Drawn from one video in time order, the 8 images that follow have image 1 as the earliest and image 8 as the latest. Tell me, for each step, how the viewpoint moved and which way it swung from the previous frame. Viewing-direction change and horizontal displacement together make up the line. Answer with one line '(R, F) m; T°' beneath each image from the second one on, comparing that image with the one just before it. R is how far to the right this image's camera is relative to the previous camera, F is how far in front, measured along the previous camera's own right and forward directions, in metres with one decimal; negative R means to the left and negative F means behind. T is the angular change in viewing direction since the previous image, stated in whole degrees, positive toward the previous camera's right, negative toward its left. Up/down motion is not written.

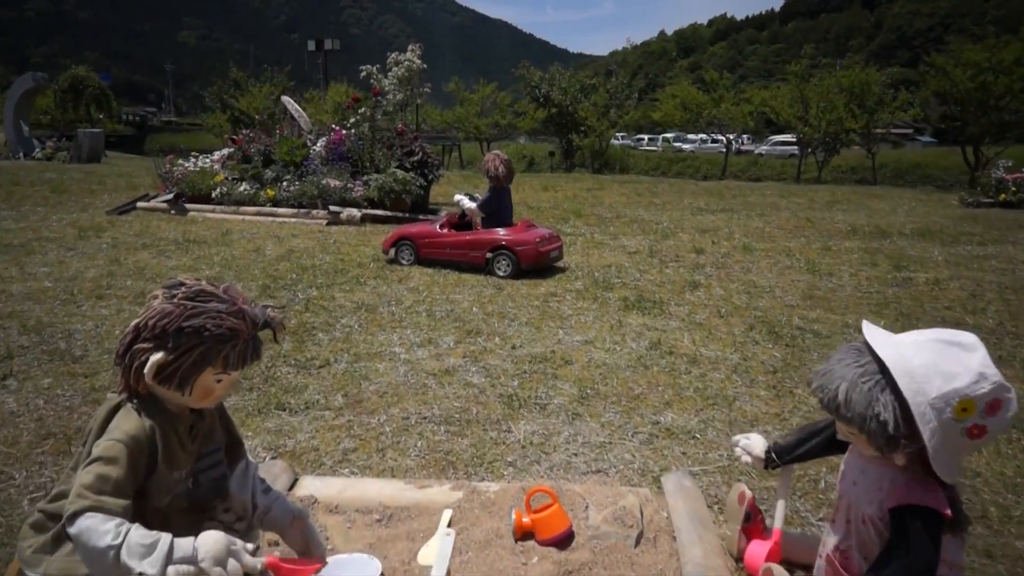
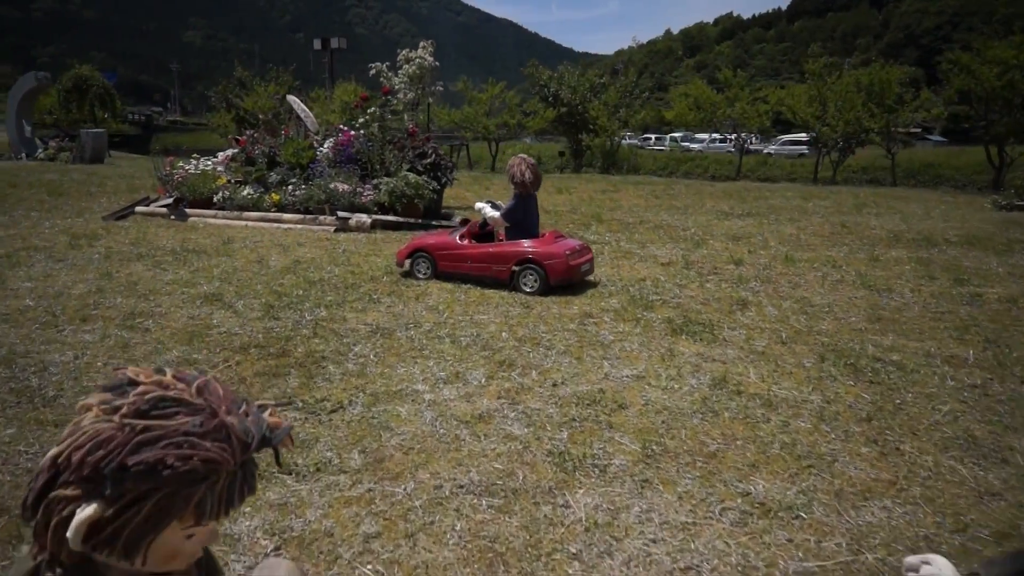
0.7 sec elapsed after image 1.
(-0.2, +0.6) m; 0°
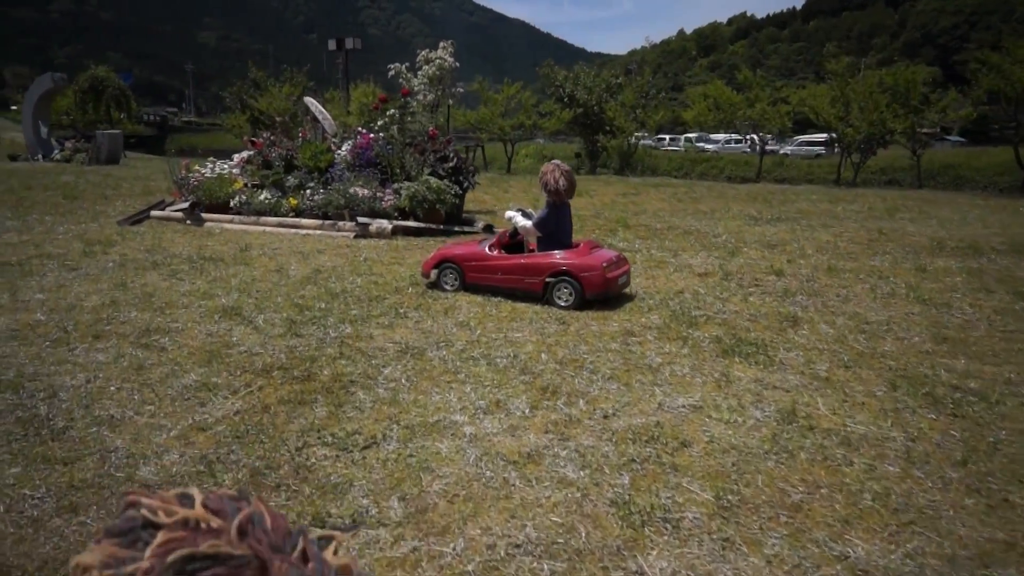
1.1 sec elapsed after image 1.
(-0.2, +0.3) m; -1°
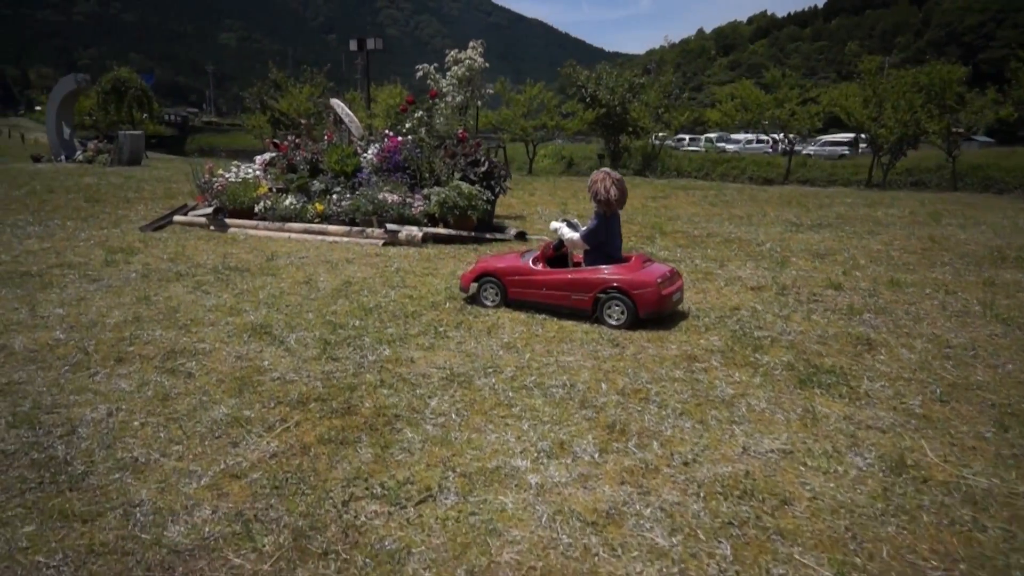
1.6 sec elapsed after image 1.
(-0.2, +0.4) m; -1°
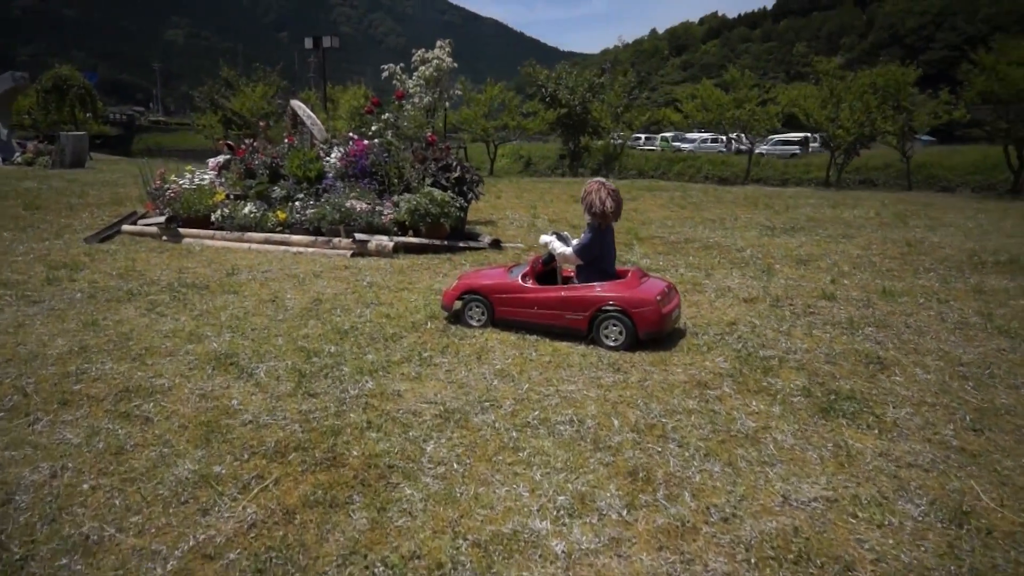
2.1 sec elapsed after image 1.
(-0.2, +0.4) m; +3°
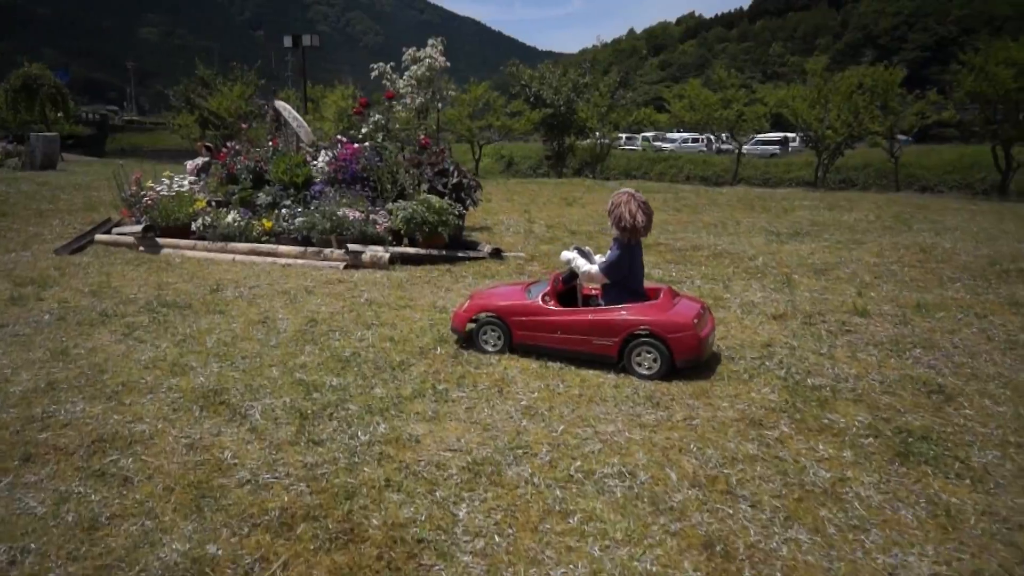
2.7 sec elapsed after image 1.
(-0.2, +0.5) m; +2°
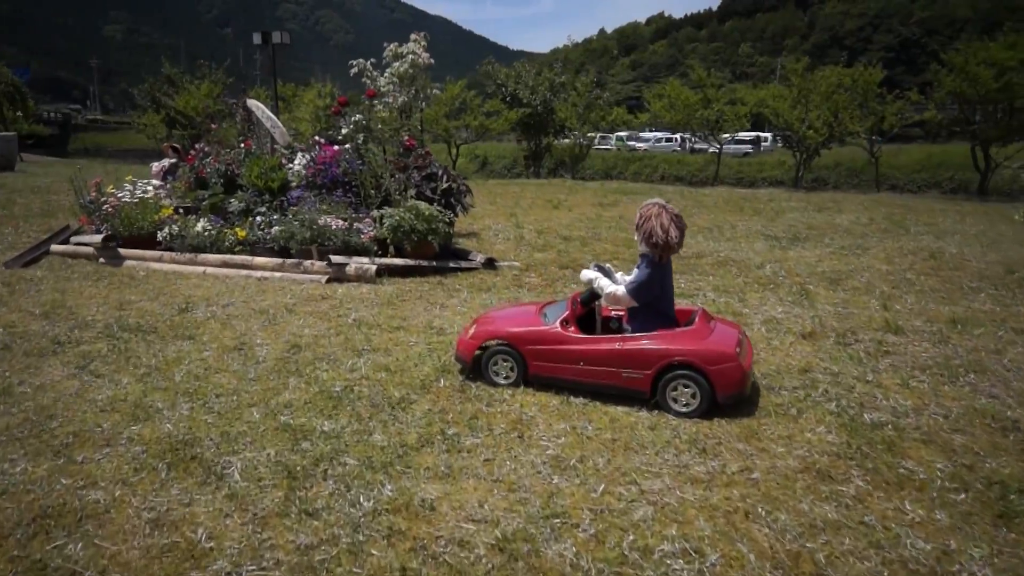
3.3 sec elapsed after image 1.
(-0.2, +0.6) m; +2°
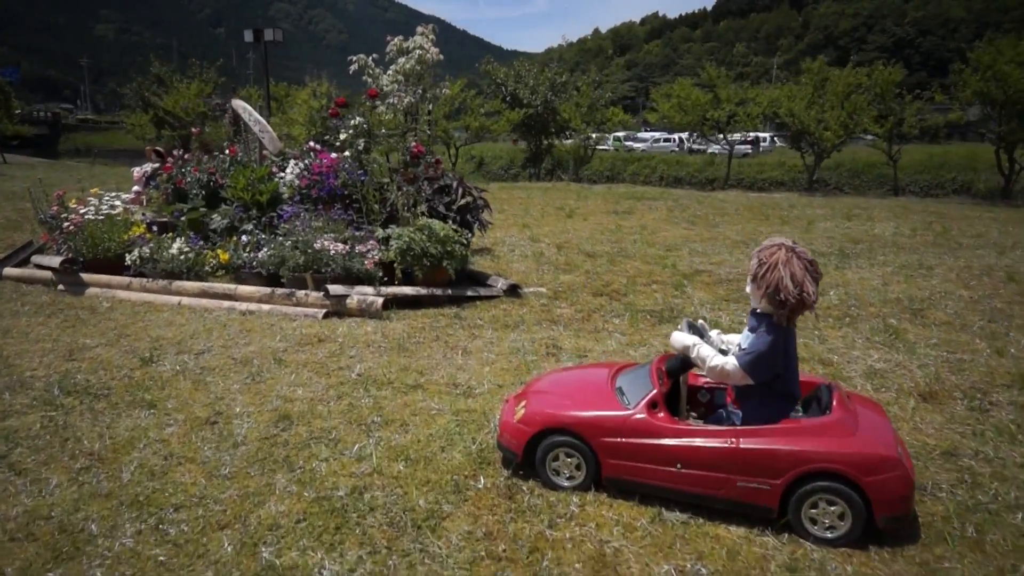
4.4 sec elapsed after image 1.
(-0.3, +1.1) m; 0°
